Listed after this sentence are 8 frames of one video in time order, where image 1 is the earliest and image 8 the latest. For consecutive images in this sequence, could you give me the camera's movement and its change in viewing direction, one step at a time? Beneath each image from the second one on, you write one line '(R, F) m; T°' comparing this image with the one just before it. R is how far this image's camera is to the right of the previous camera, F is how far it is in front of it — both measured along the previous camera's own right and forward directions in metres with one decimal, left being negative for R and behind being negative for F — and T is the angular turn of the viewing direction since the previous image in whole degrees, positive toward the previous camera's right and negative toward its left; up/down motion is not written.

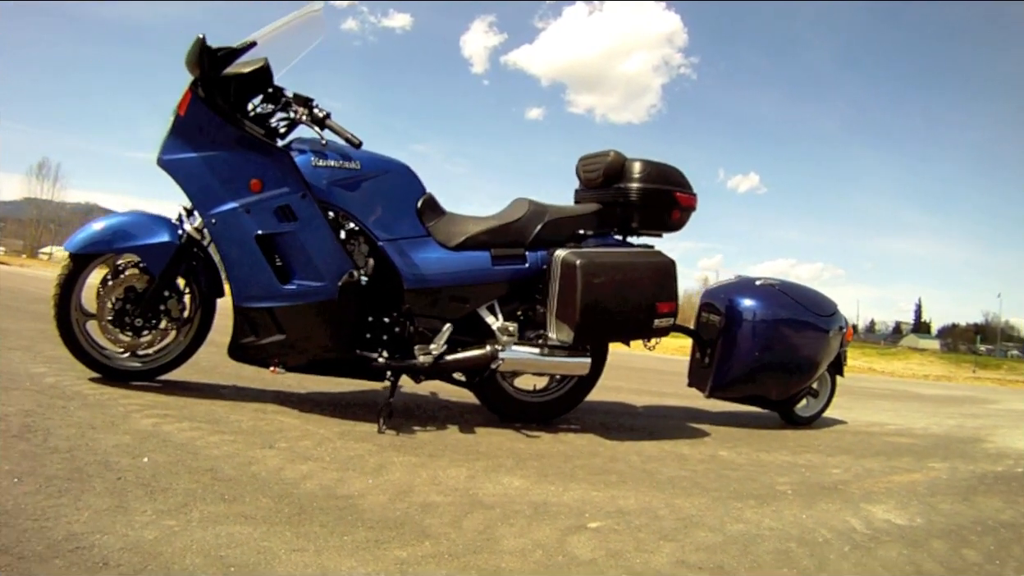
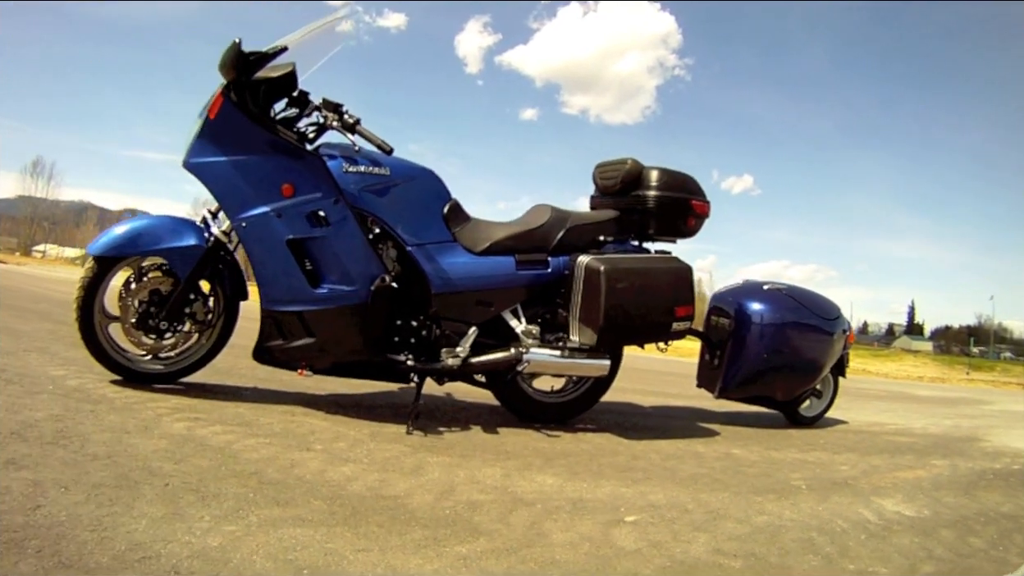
(-0.2, -0.1) m; +2°
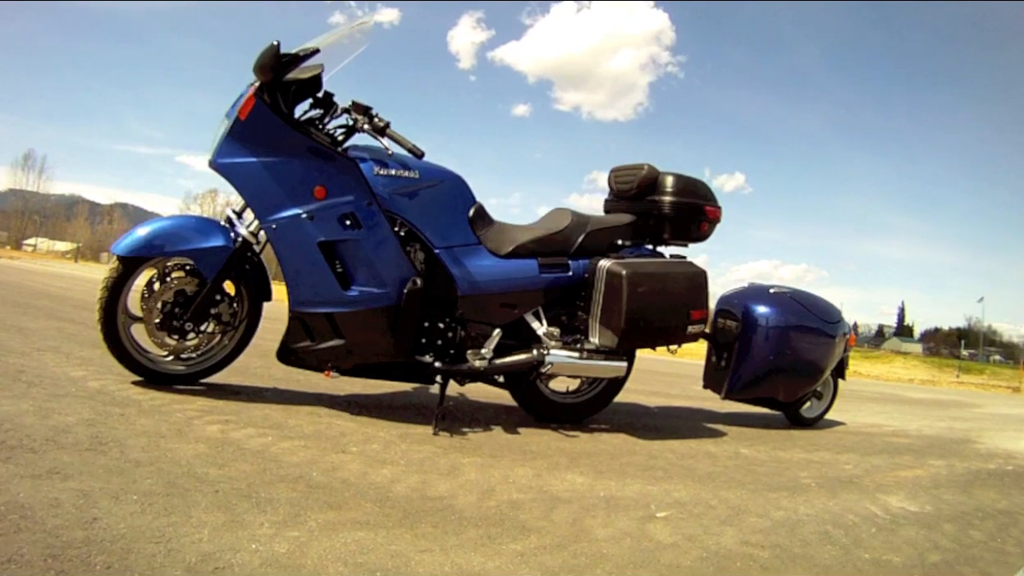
(-0.3, -0.1) m; +2°
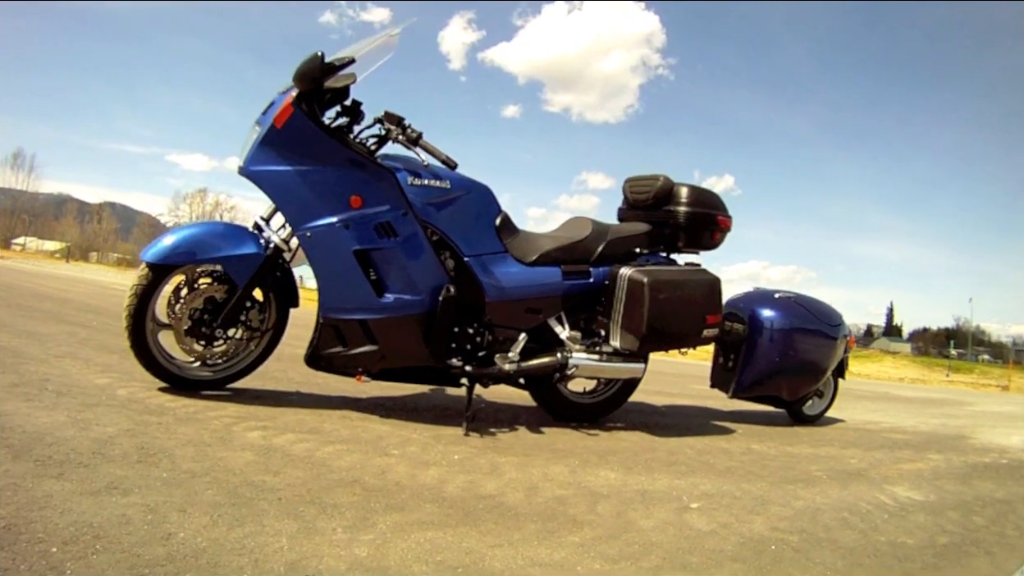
(-0.3, -0.1) m; +2°
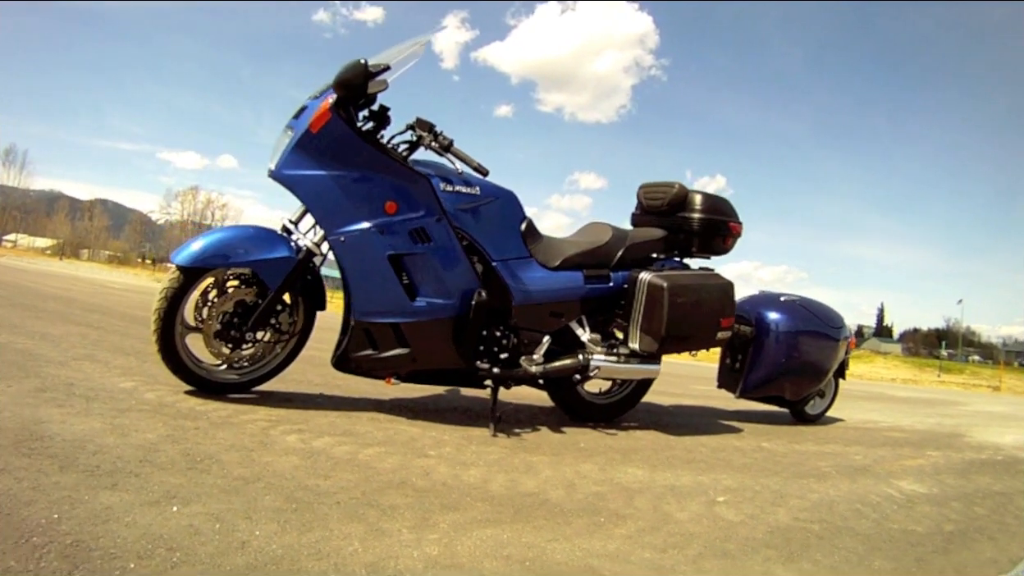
(-0.3, -0.1) m; +2°
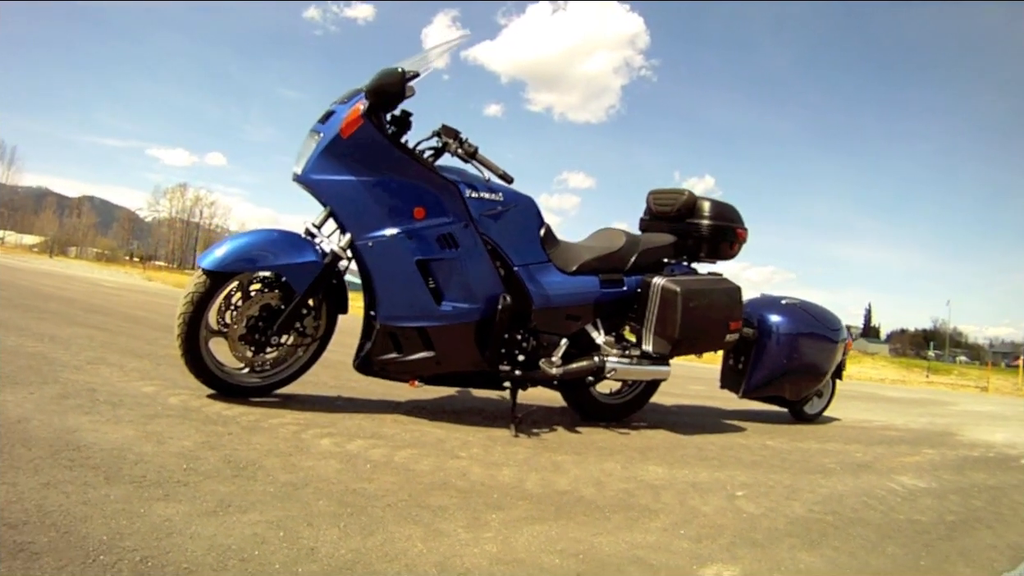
(-0.3, -0.1) m; +2°
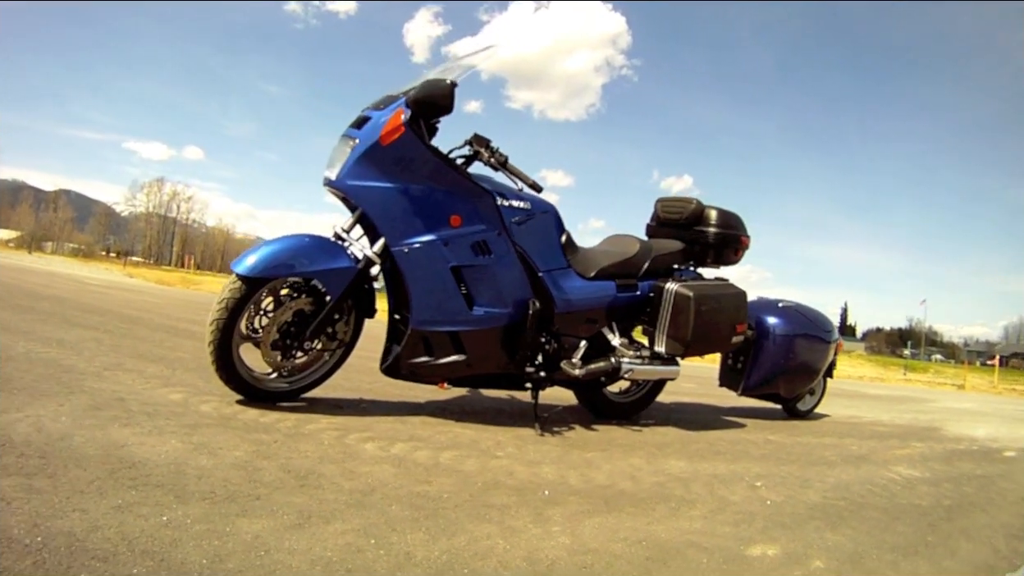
(-0.4, -0.1) m; +3°
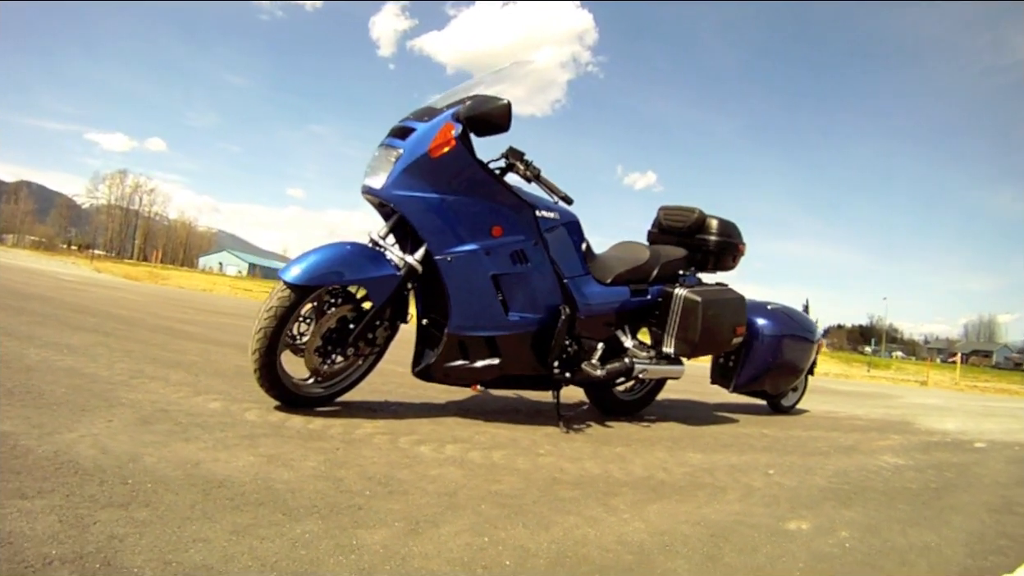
(-0.6, -0.2) m; +5°
